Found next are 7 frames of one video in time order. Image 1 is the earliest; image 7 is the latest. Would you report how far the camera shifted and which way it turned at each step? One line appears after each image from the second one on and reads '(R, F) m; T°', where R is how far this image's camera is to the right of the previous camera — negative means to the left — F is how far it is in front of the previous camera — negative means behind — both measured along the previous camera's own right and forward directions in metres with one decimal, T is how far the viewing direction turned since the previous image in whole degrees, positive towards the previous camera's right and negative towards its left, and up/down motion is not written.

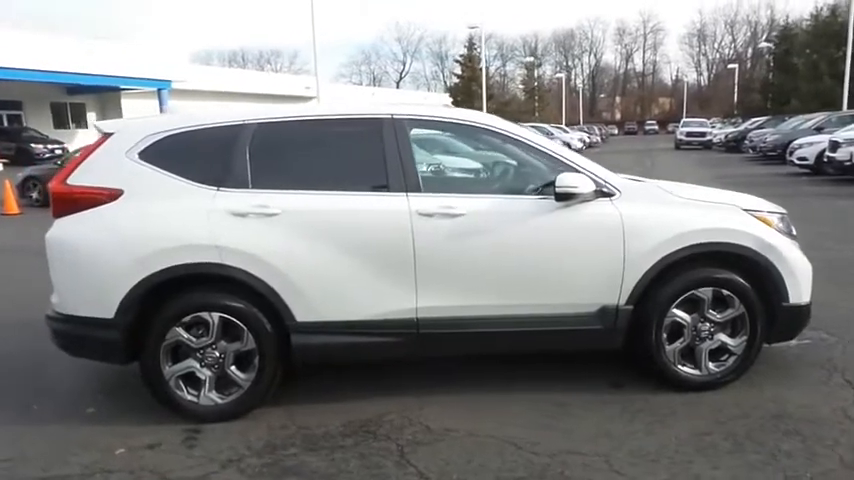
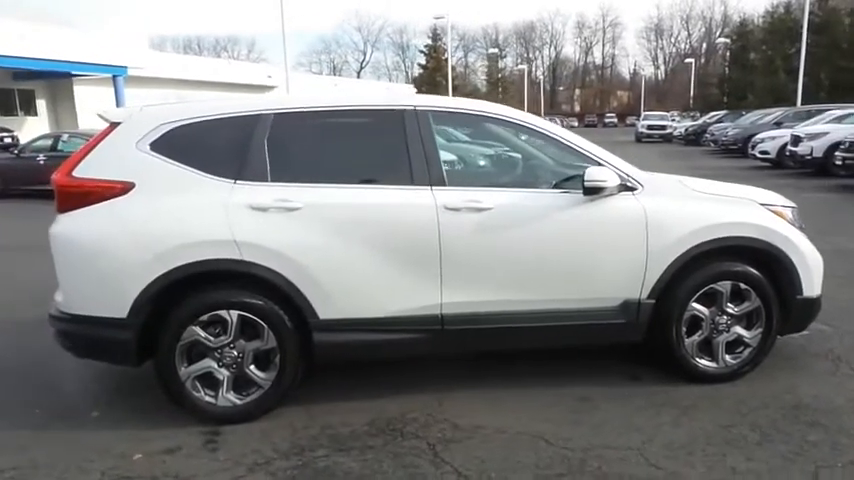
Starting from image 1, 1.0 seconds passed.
(-0.4, +0.1) m; +4°
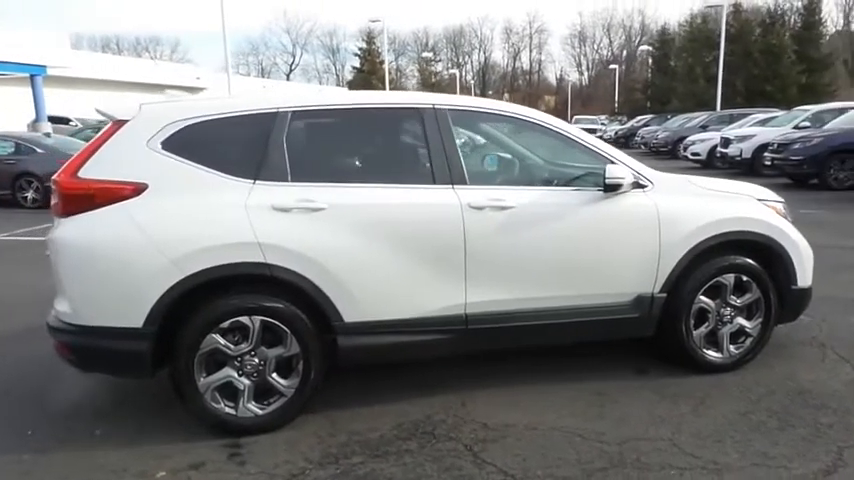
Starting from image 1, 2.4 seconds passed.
(-0.5, +0.1) m; +7°
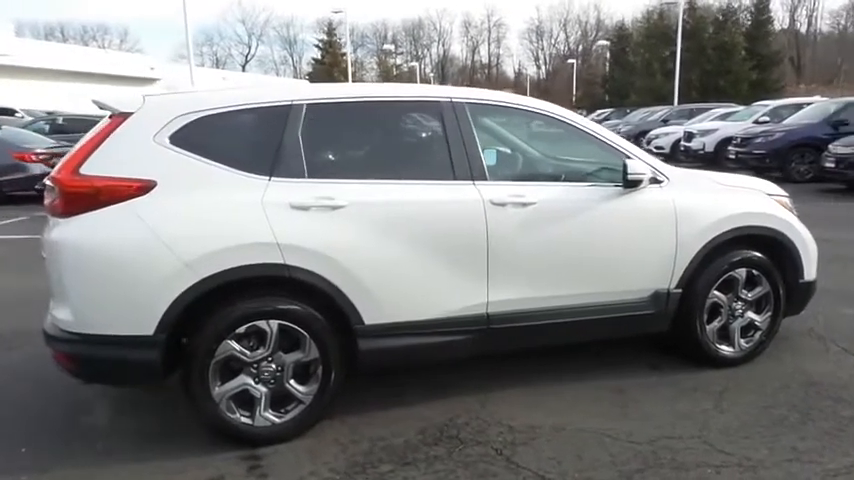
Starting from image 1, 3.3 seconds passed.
(-0.4, +0.1) m; +4°
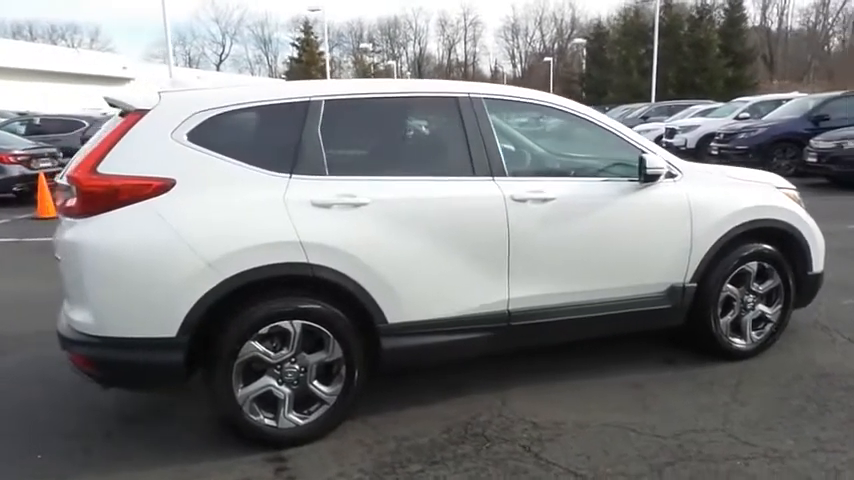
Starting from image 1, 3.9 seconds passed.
(-0.2, 0.0) m; +2°
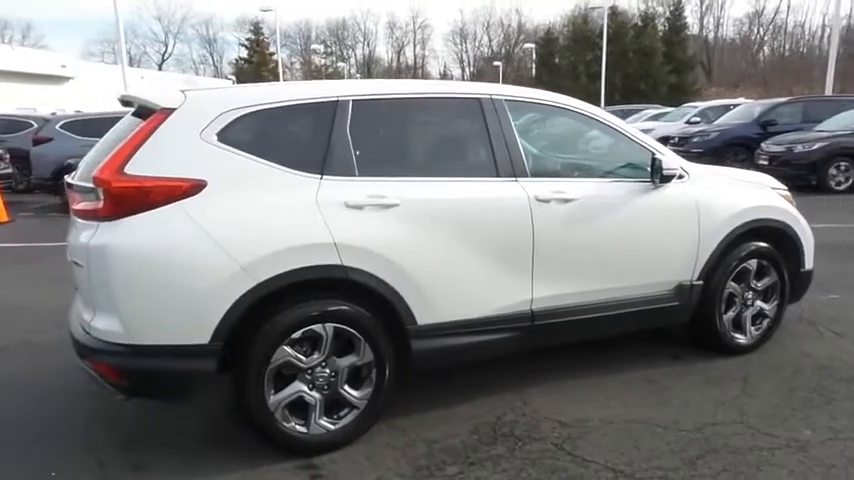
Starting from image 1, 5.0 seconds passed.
(-0.4, 0.0) m; +5°
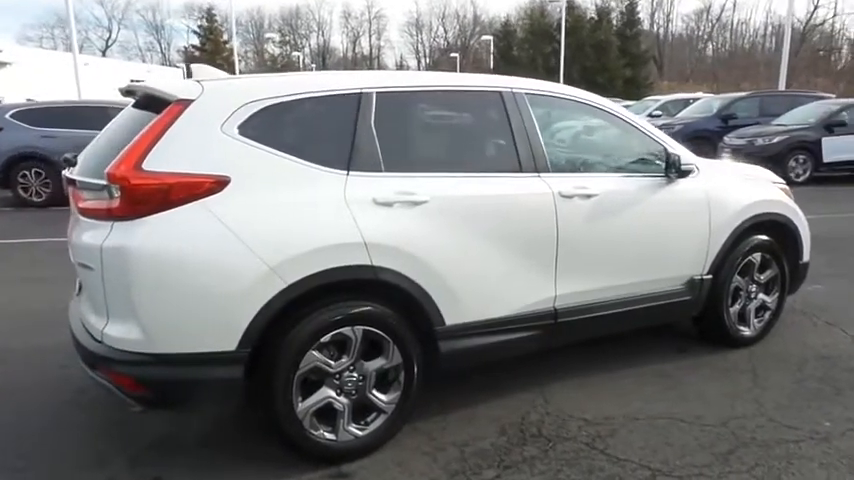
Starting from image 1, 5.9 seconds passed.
(-0.4, +0.1) m; +4°
